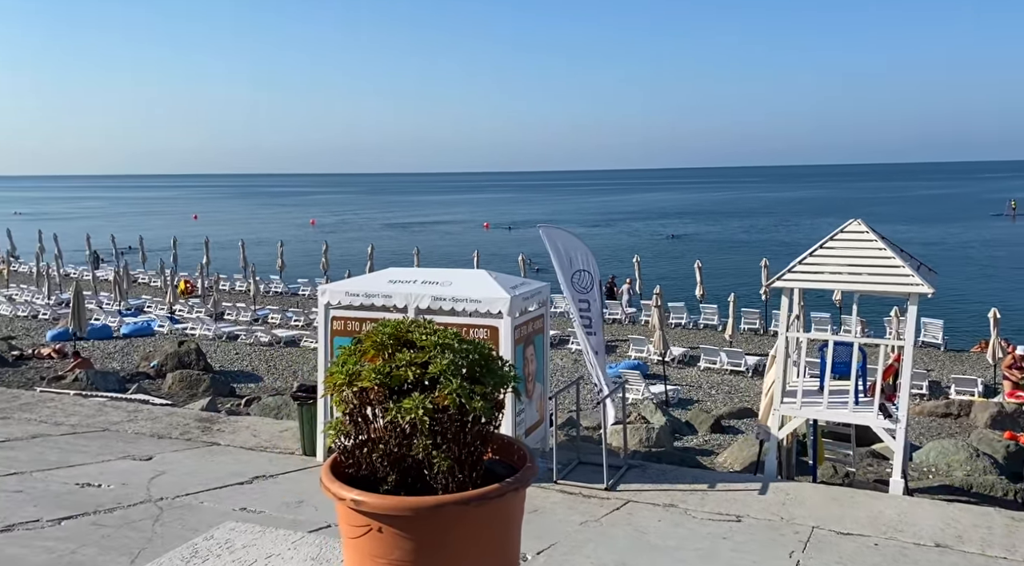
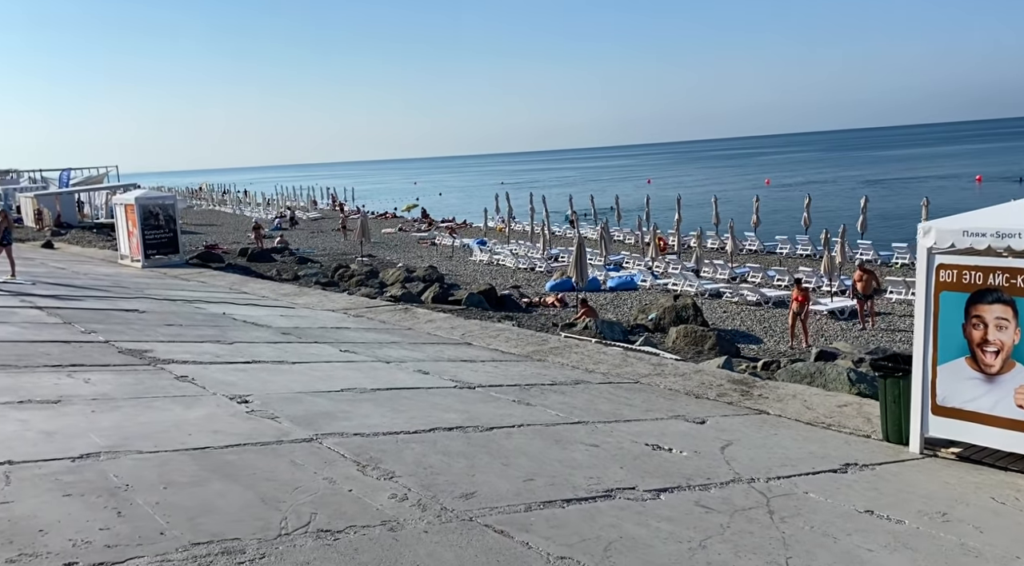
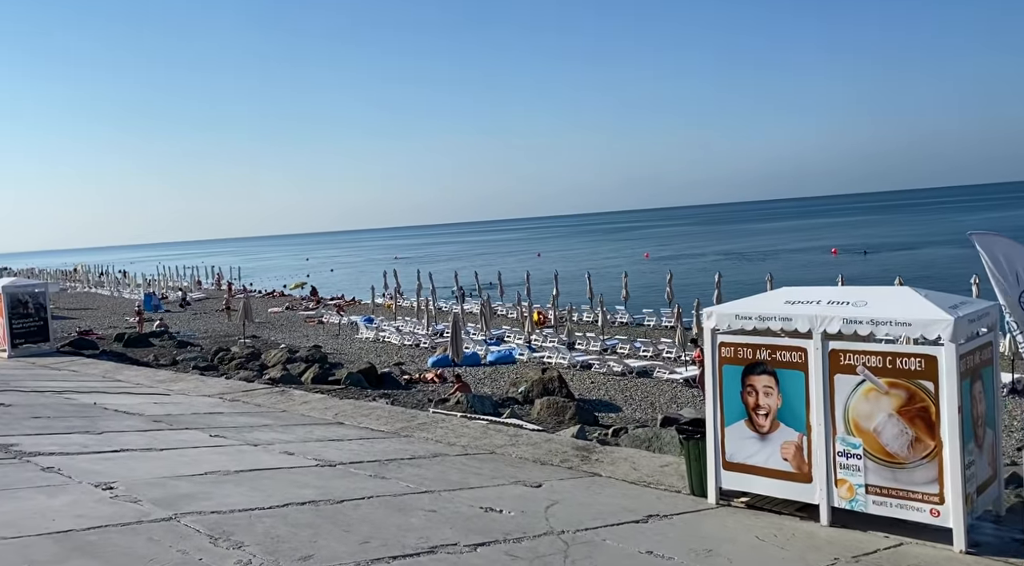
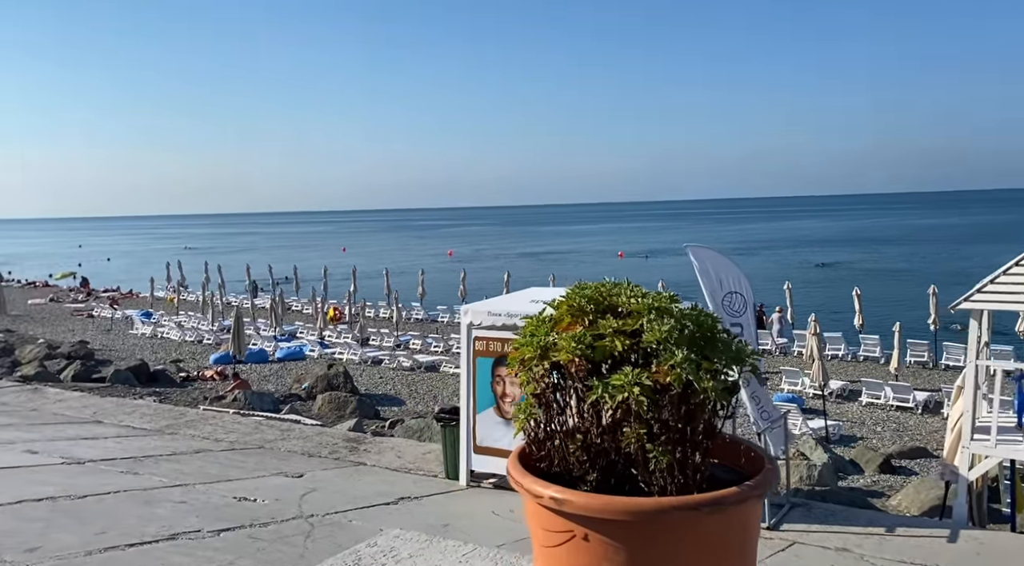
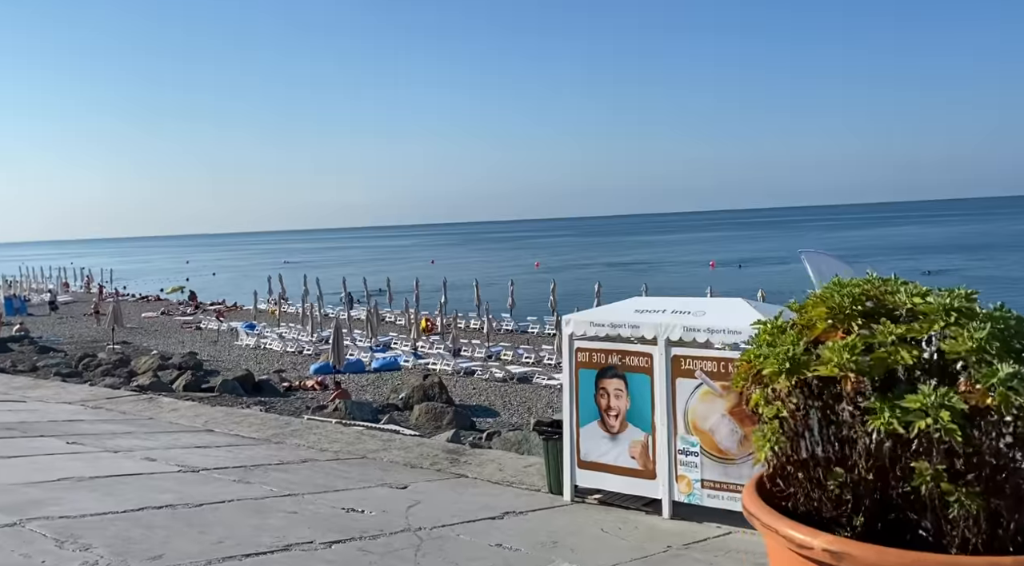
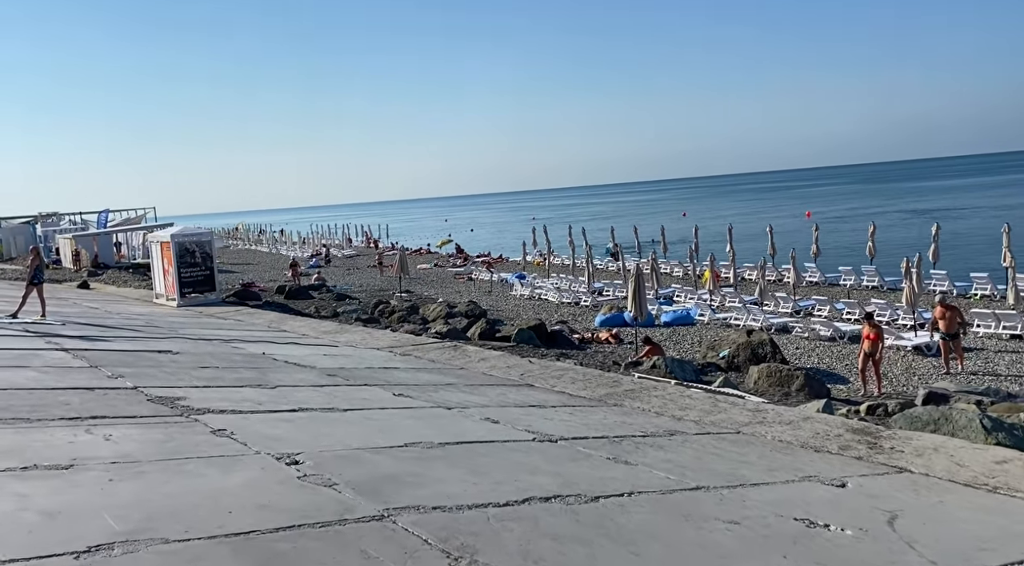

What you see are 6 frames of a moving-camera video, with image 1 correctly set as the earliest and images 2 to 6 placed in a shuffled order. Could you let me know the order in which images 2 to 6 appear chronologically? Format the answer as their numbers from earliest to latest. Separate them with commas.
4, 5, 3, 2, 6
